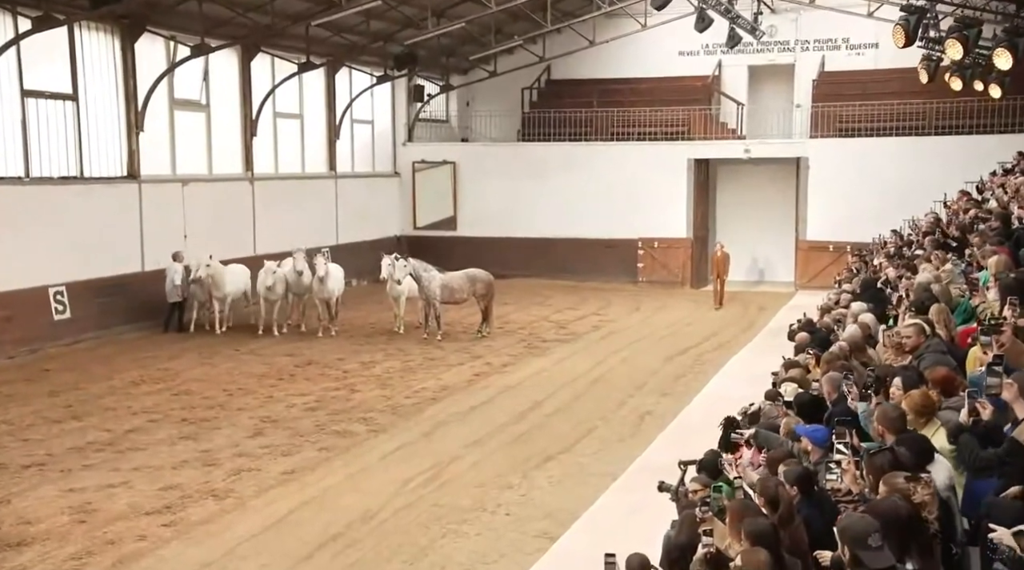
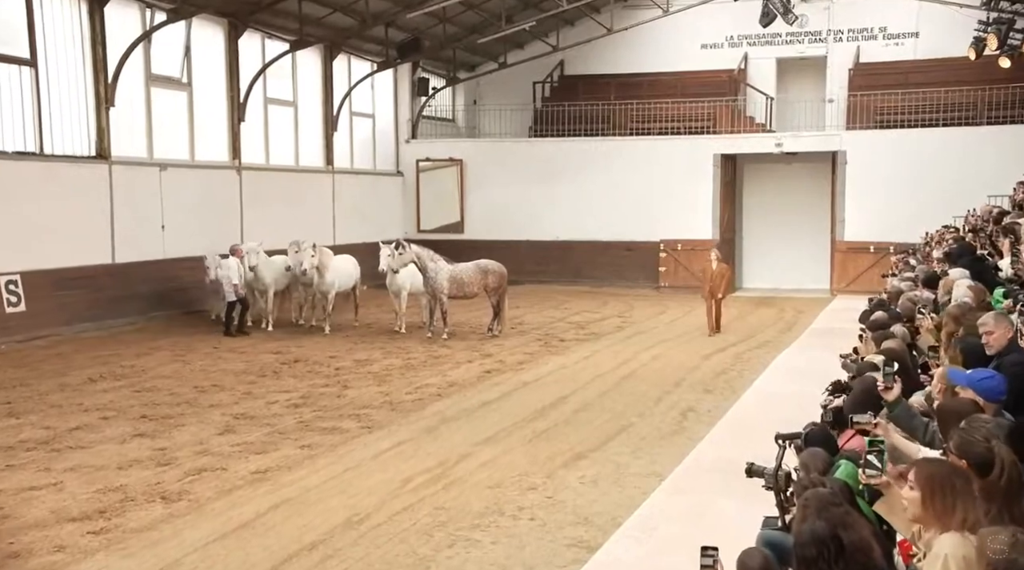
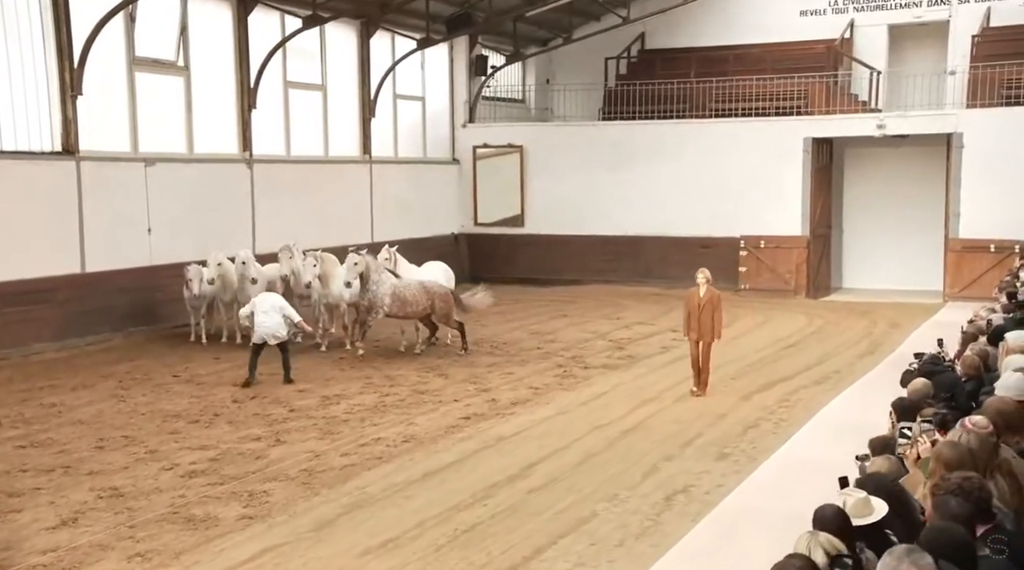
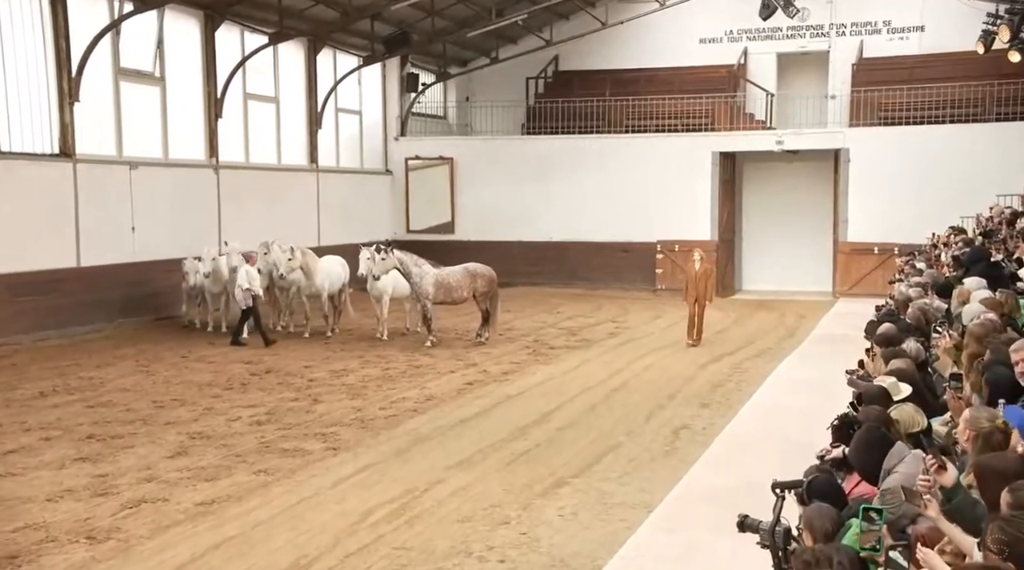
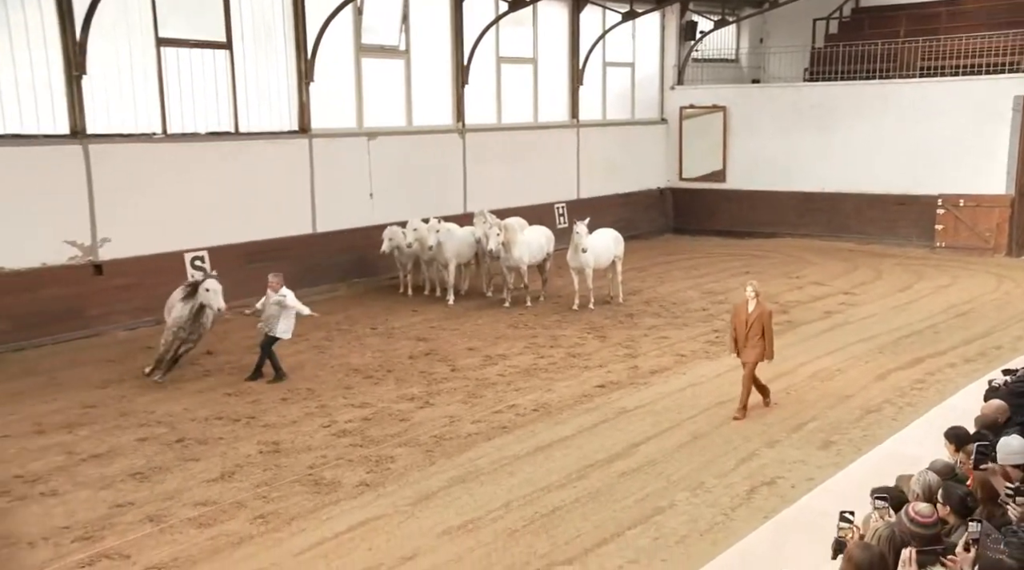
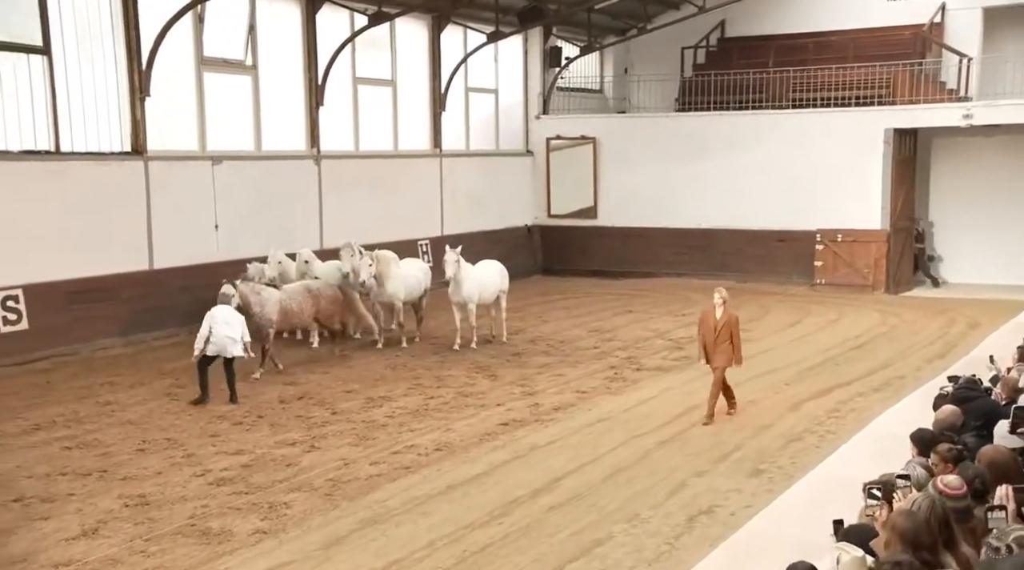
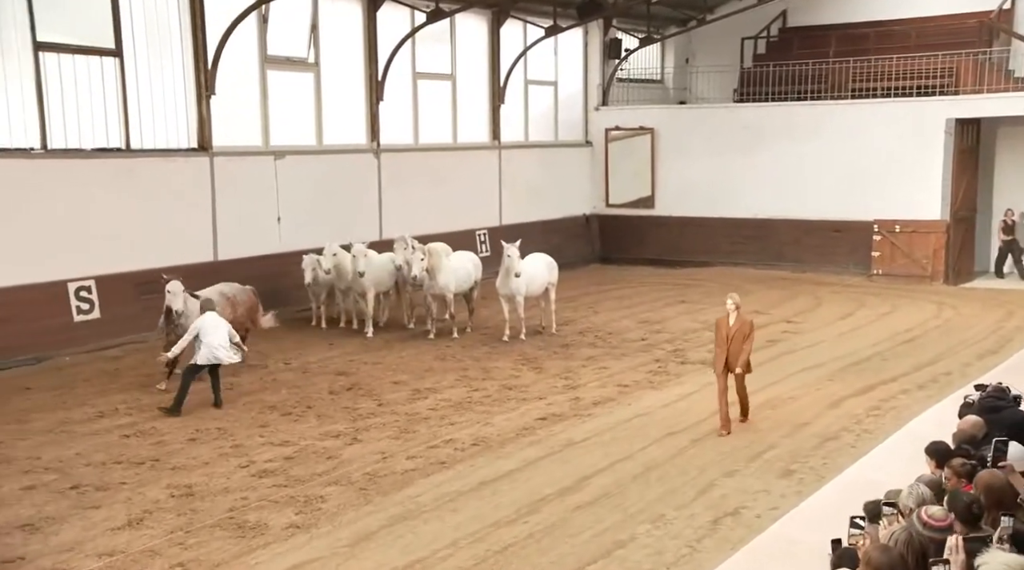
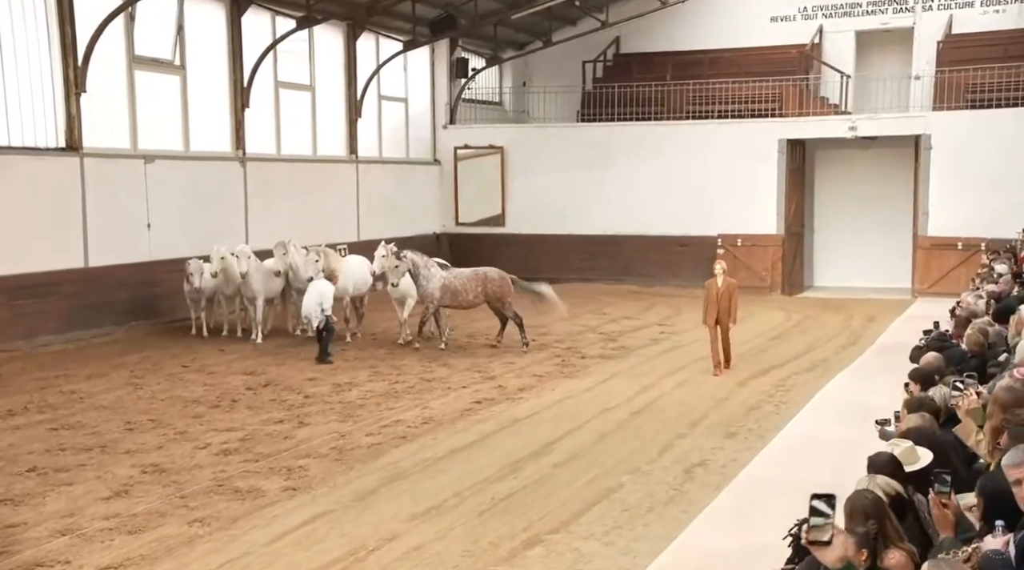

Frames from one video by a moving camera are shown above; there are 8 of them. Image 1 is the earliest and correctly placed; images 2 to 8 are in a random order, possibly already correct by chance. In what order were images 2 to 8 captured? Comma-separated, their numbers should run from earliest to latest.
2, 4, 8, 3, 6, 7, 5
